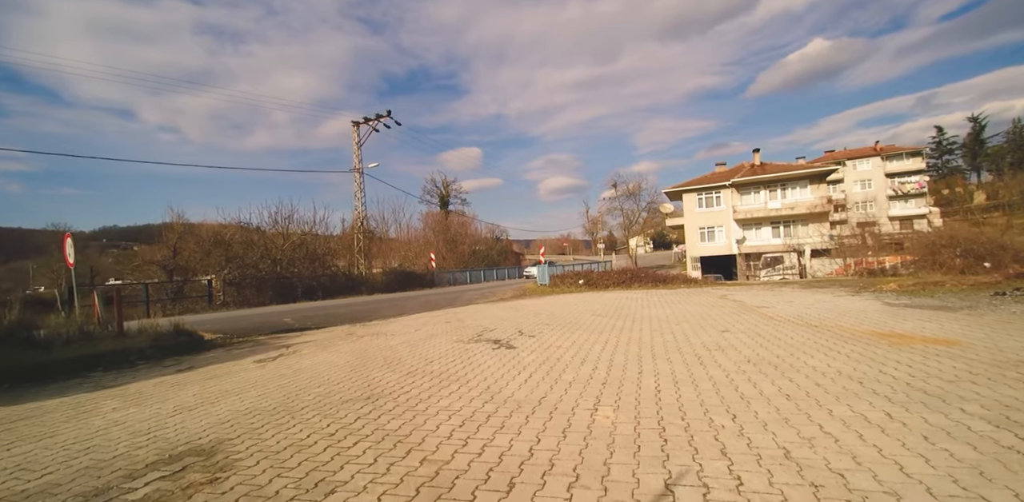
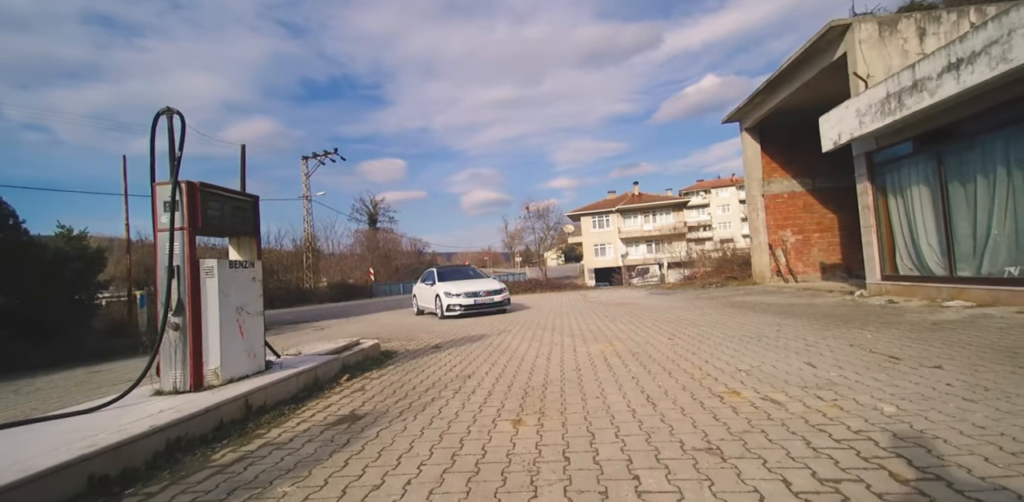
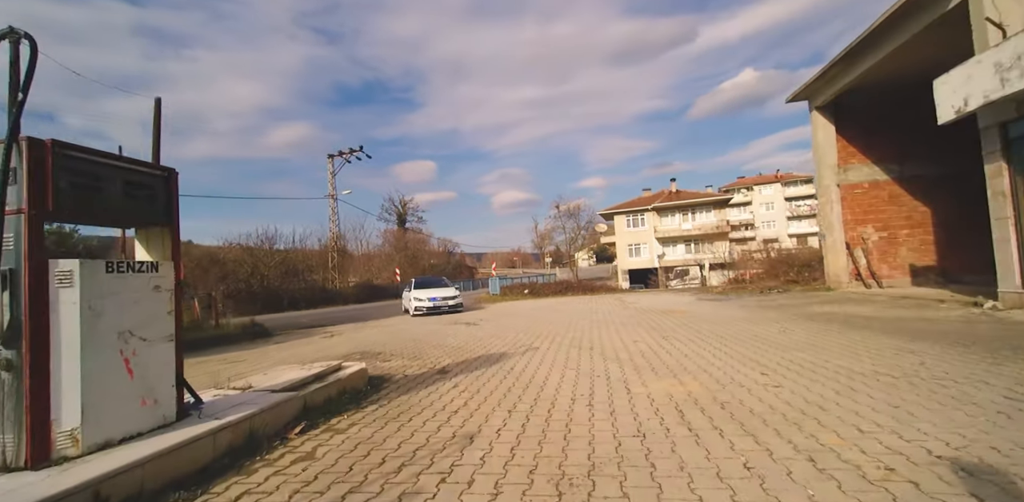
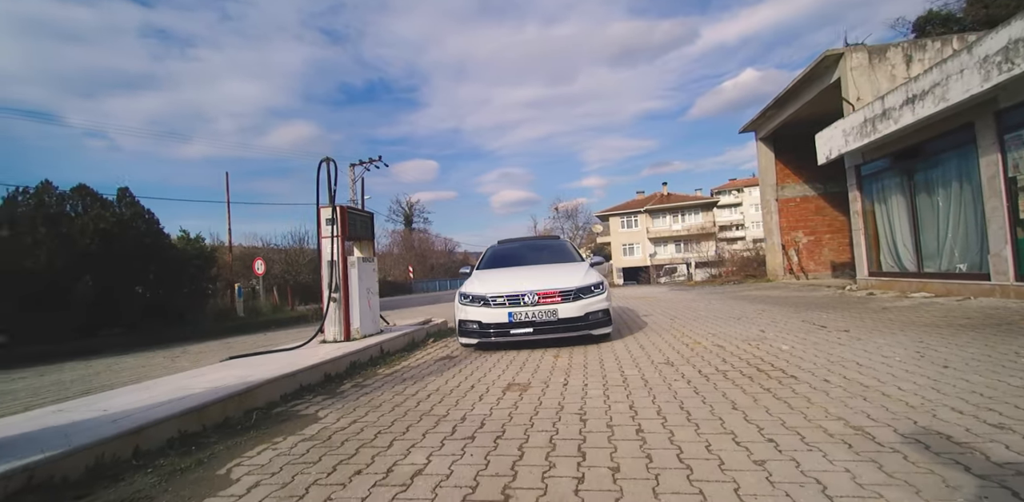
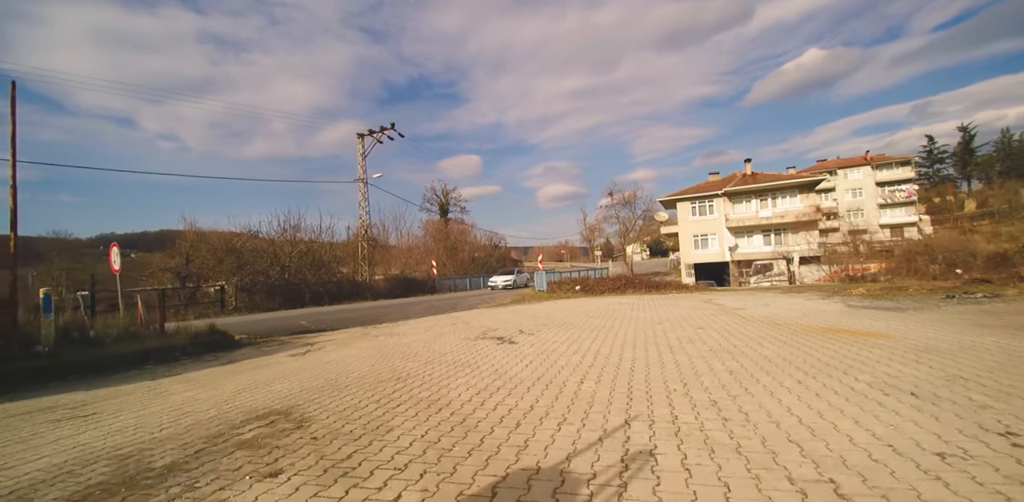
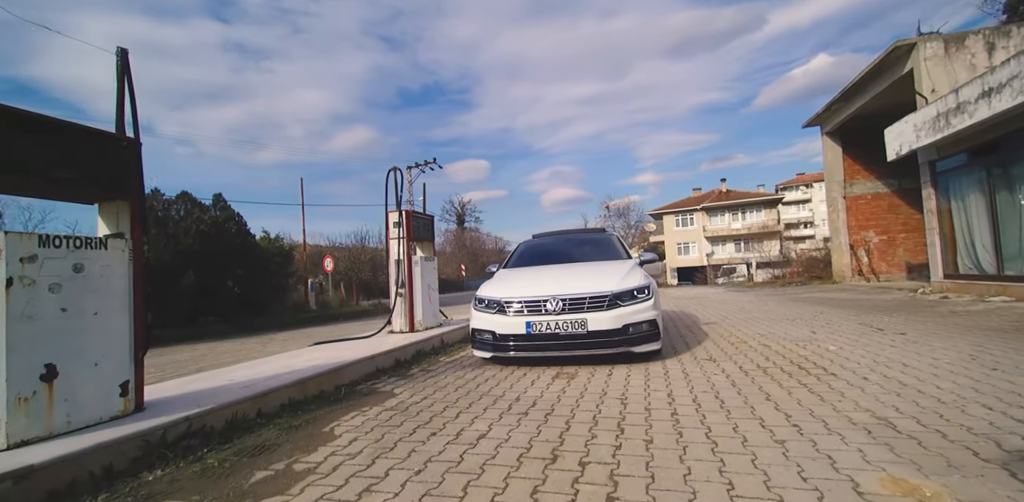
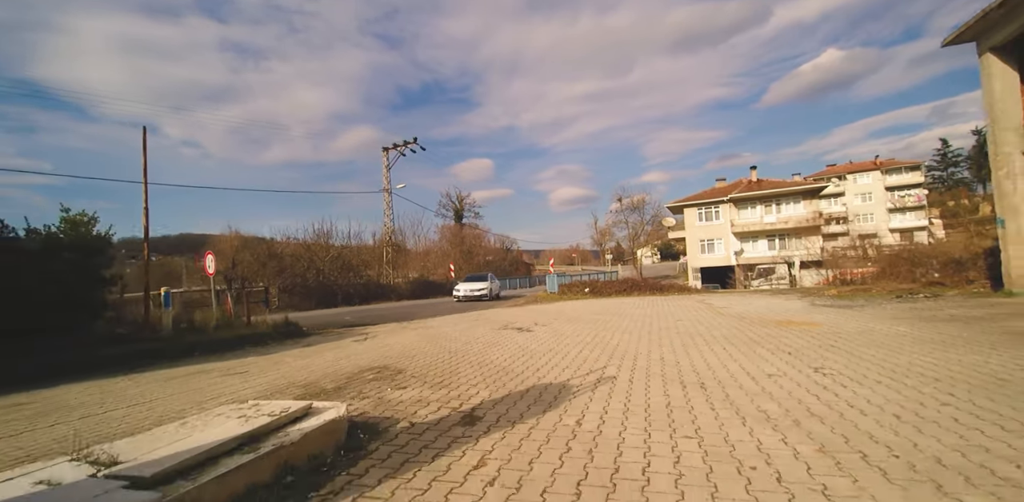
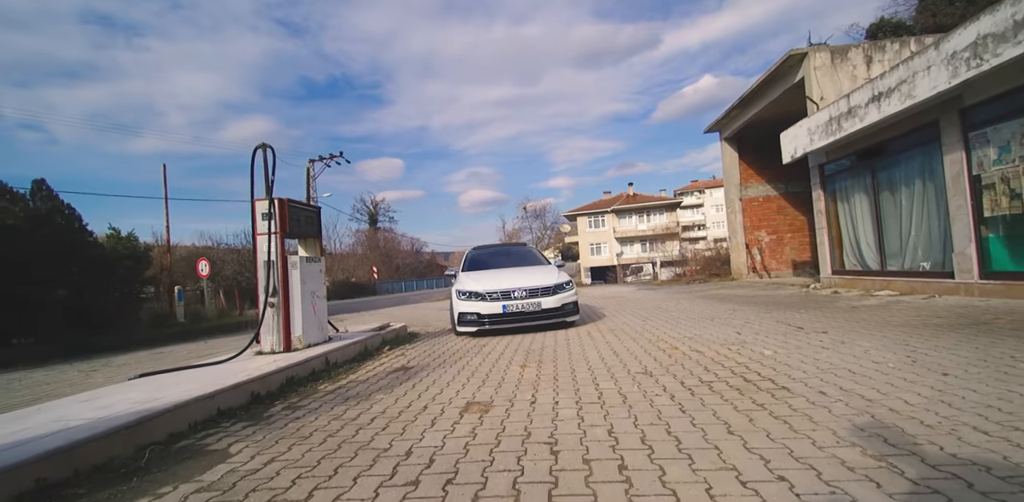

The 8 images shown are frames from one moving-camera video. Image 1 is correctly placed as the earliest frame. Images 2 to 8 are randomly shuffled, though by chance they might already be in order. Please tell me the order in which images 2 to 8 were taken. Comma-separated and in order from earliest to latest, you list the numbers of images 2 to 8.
5, 7, 3, 2, 8, 4, 6
